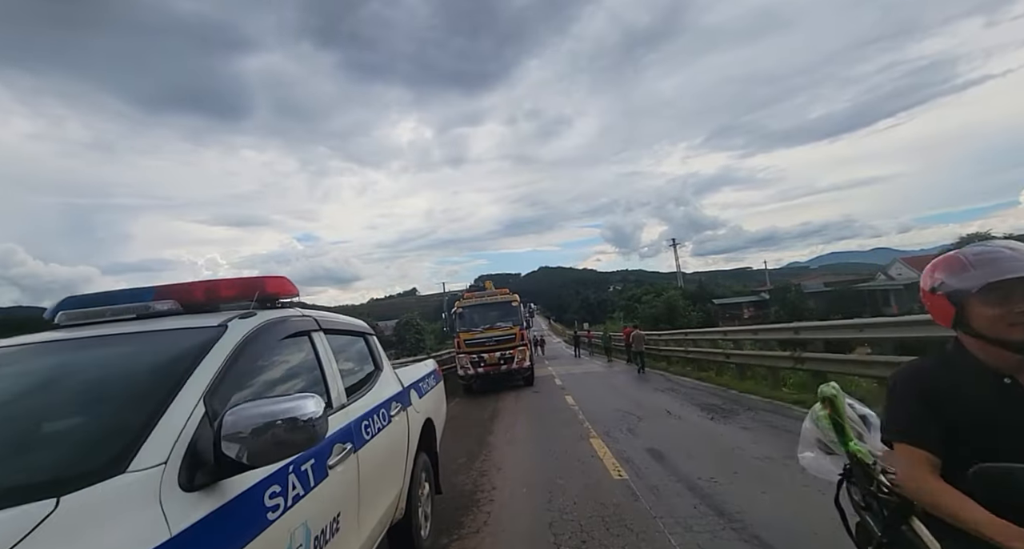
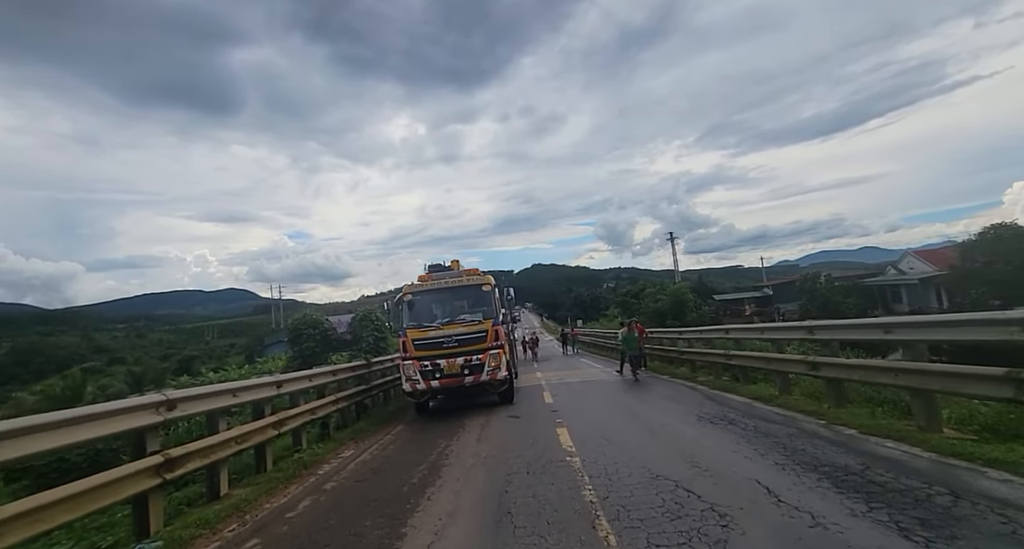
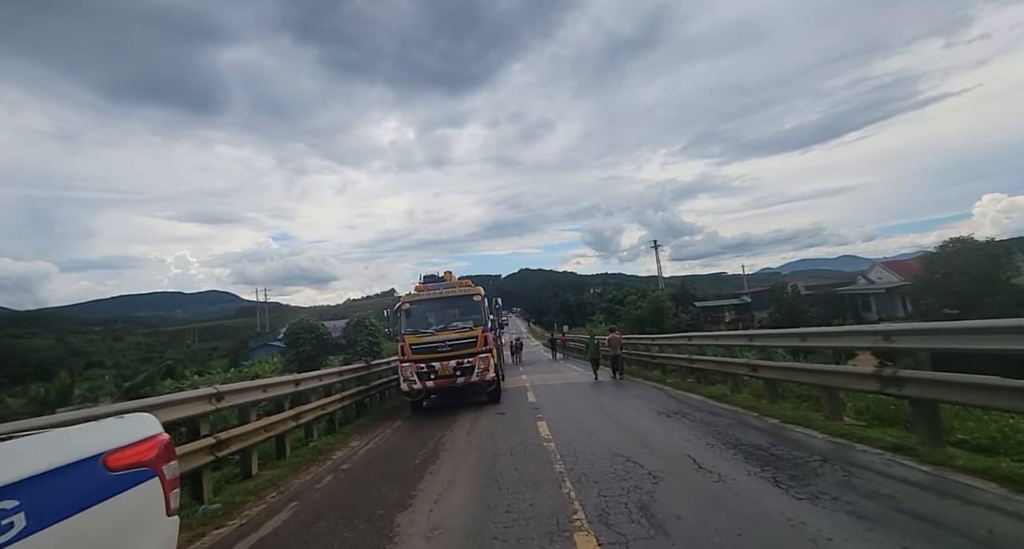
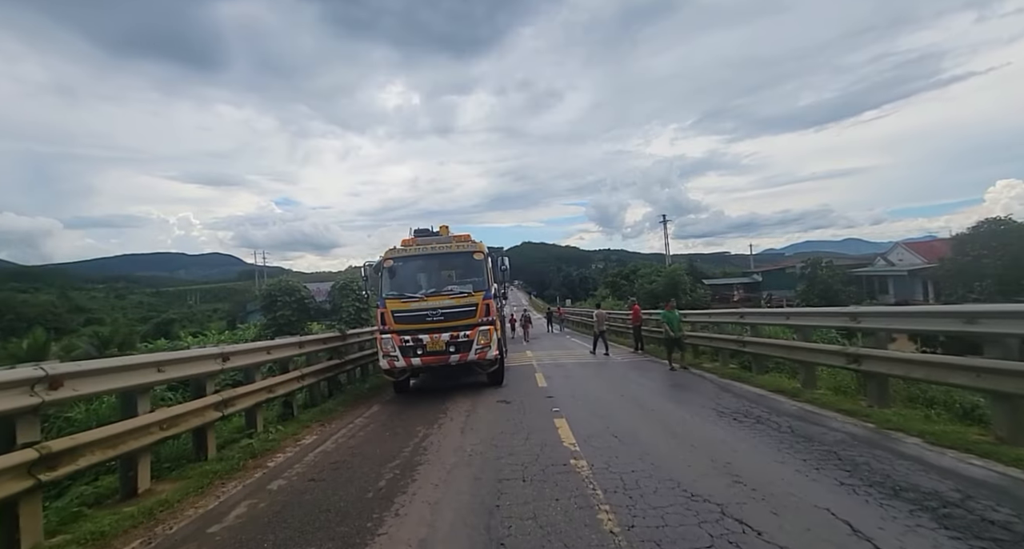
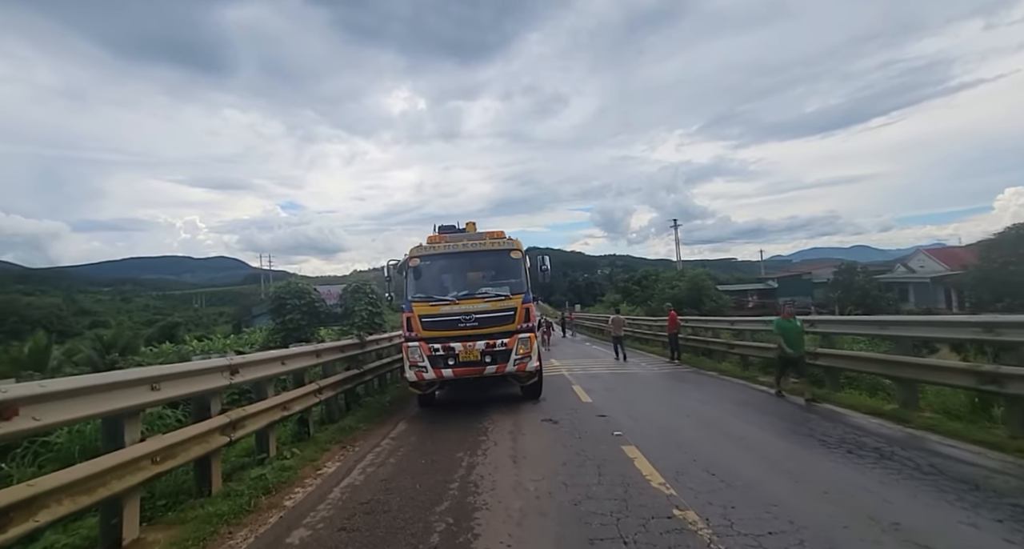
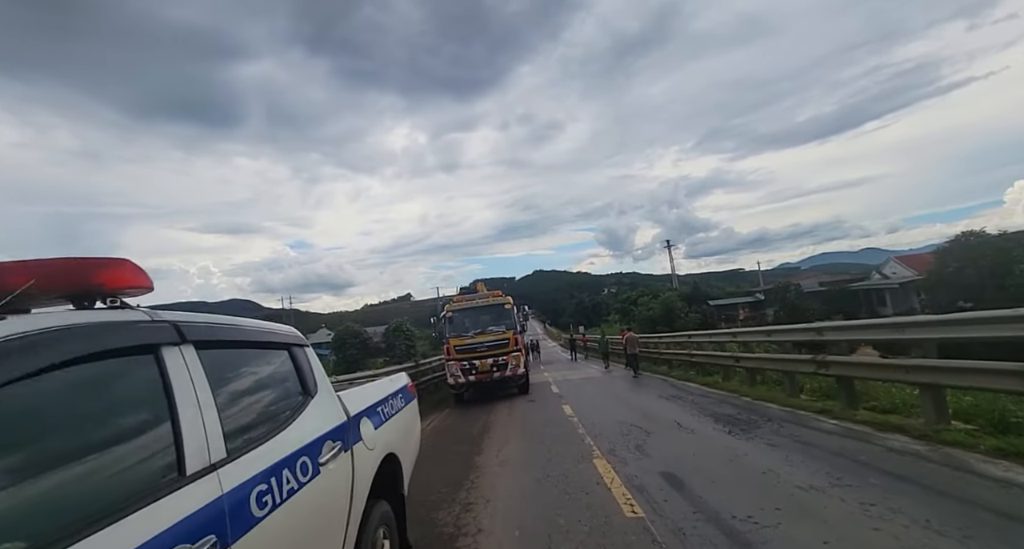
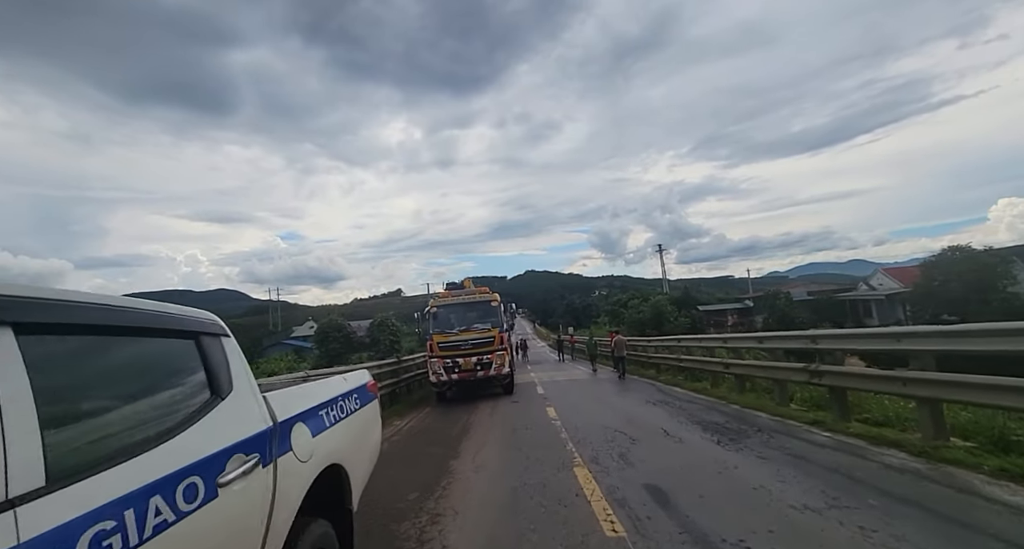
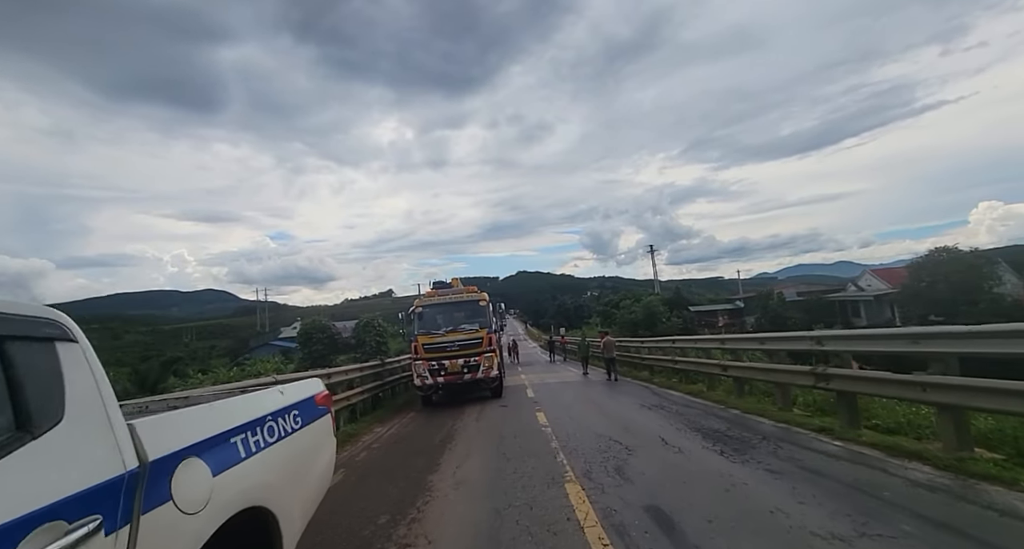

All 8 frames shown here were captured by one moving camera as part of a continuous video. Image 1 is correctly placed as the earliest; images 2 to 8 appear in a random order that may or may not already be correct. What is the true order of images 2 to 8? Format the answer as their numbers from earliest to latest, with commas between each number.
6, 7, 8, 3, 2, 4, 5
